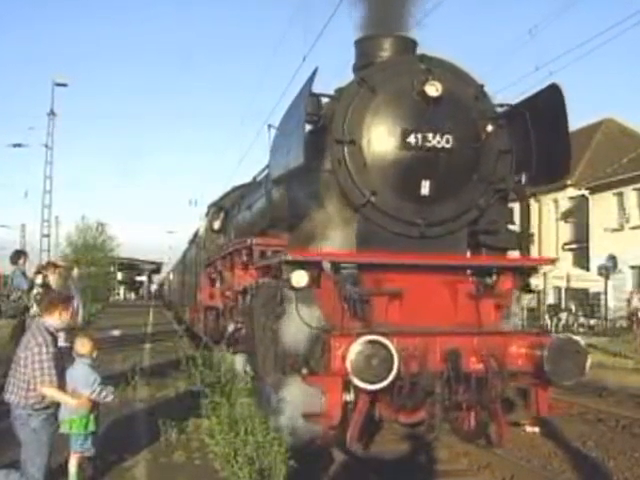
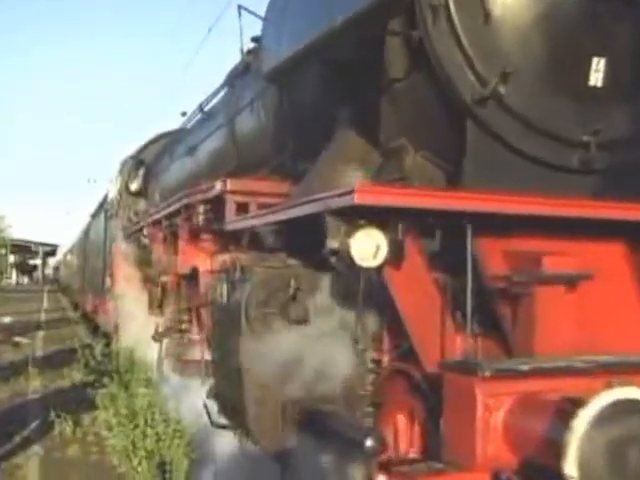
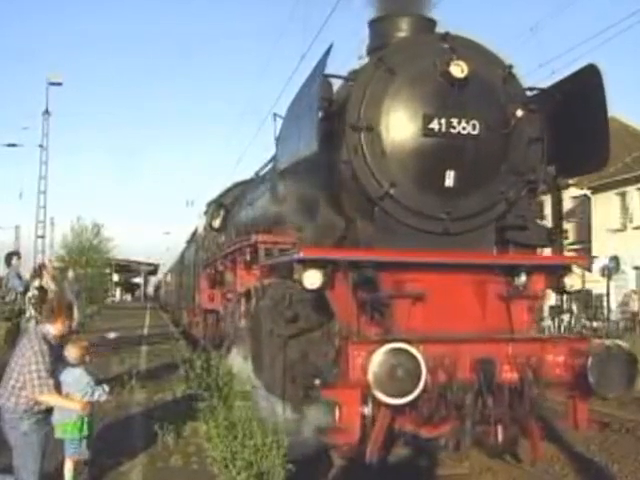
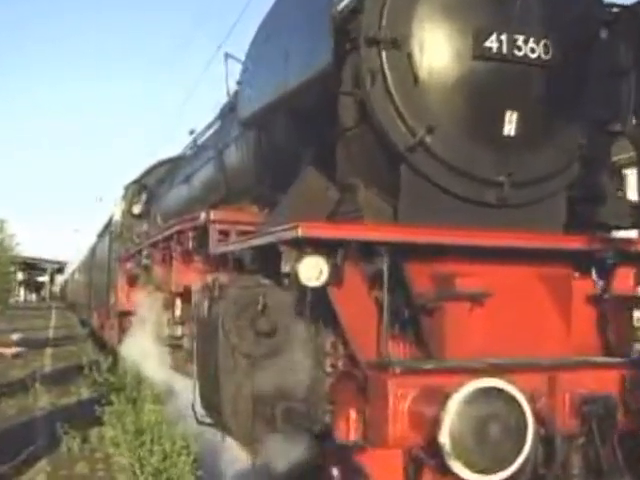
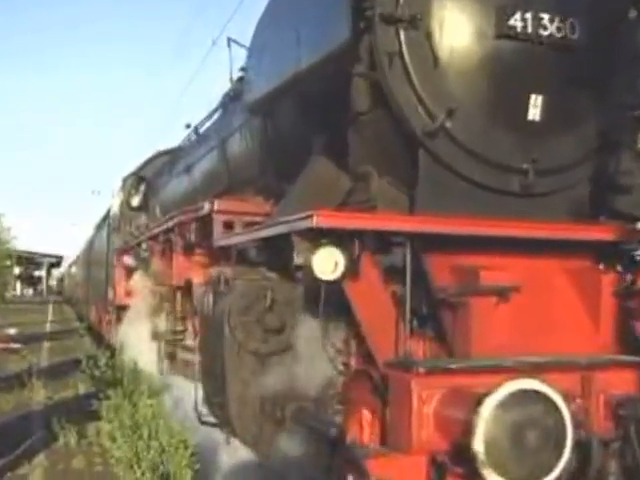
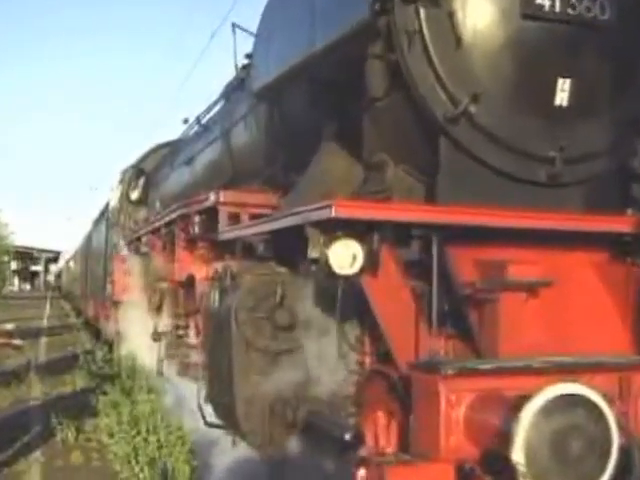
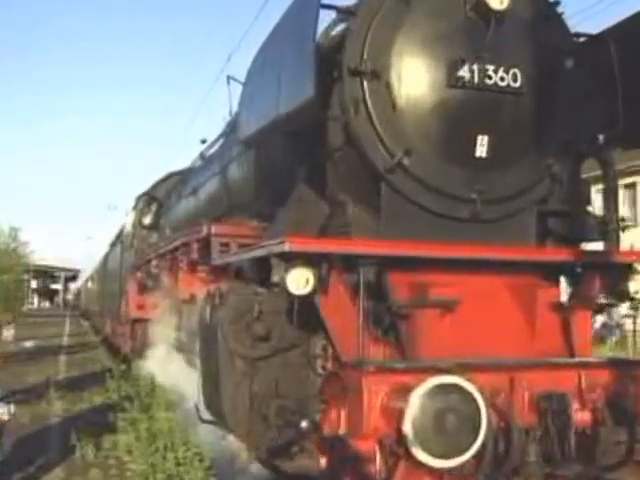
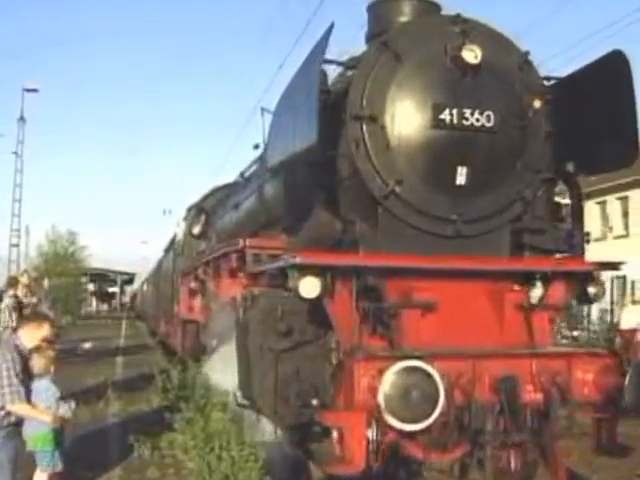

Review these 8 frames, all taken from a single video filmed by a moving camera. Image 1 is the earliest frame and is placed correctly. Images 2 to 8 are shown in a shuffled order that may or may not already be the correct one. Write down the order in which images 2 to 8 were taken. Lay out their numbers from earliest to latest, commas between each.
3, 8, 7, 4, 5, 6, 2
